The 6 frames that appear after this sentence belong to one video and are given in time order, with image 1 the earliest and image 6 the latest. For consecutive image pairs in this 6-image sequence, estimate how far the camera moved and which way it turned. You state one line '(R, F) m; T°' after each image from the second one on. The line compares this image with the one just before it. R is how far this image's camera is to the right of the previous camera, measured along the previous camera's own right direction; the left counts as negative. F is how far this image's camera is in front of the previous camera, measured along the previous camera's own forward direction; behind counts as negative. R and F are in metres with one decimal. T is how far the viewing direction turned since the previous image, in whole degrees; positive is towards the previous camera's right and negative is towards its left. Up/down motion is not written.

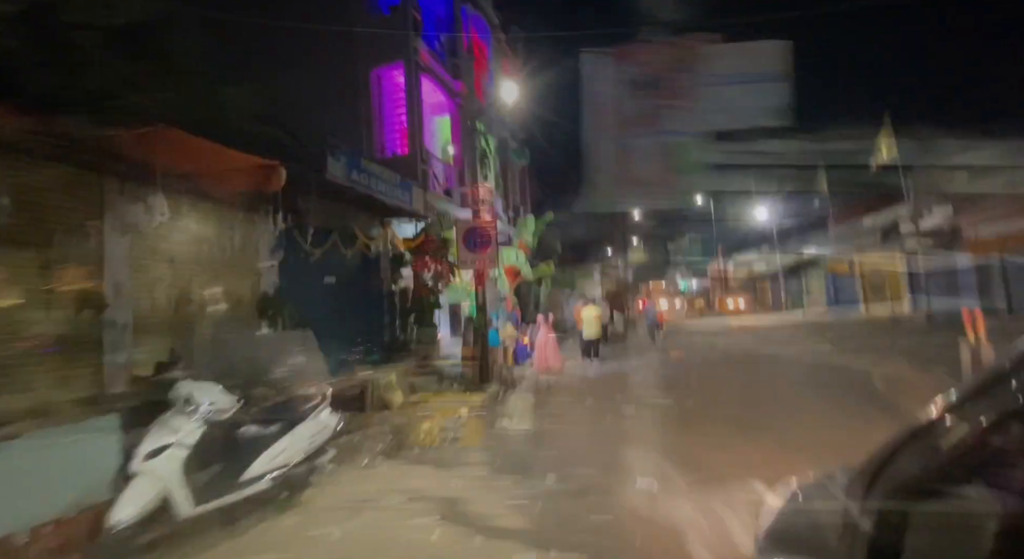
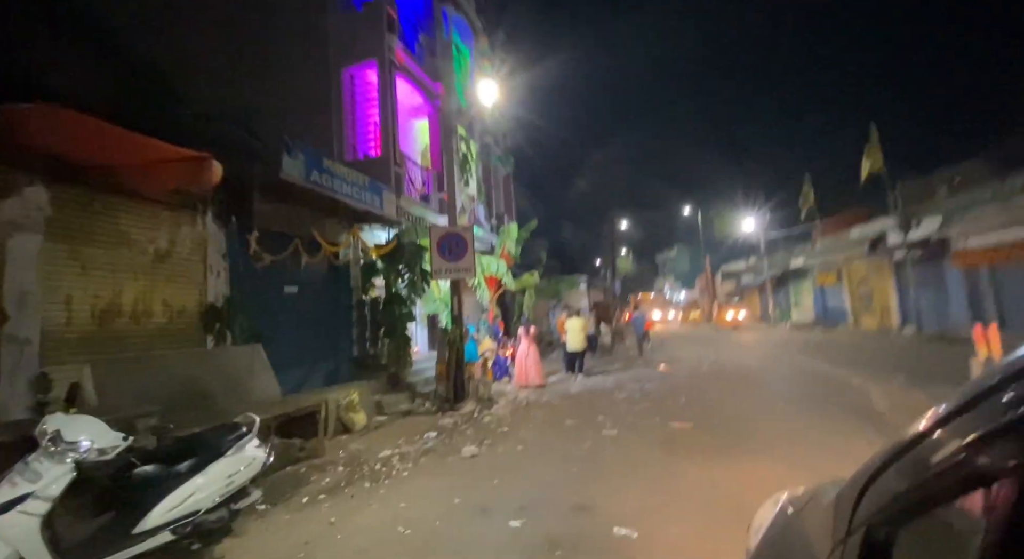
(+0.3, +0.7) m; +1°
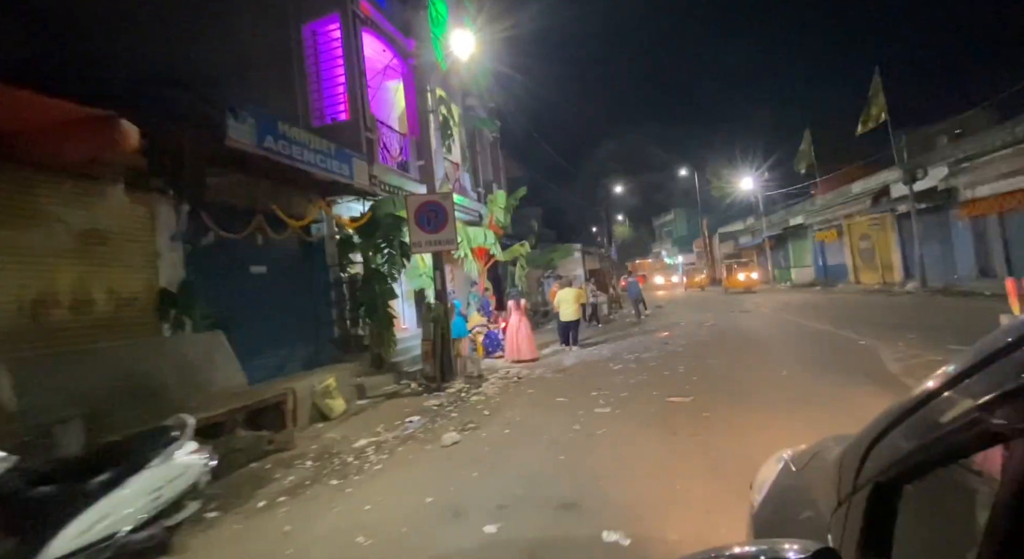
(+0.2, +0.7) m; 0°
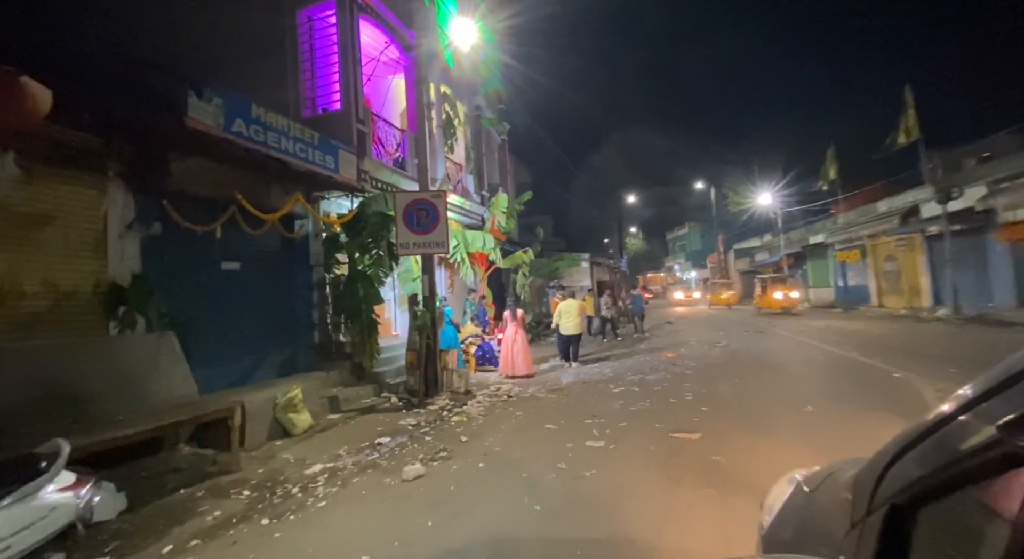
(+0.3, +0.8) m; -1°
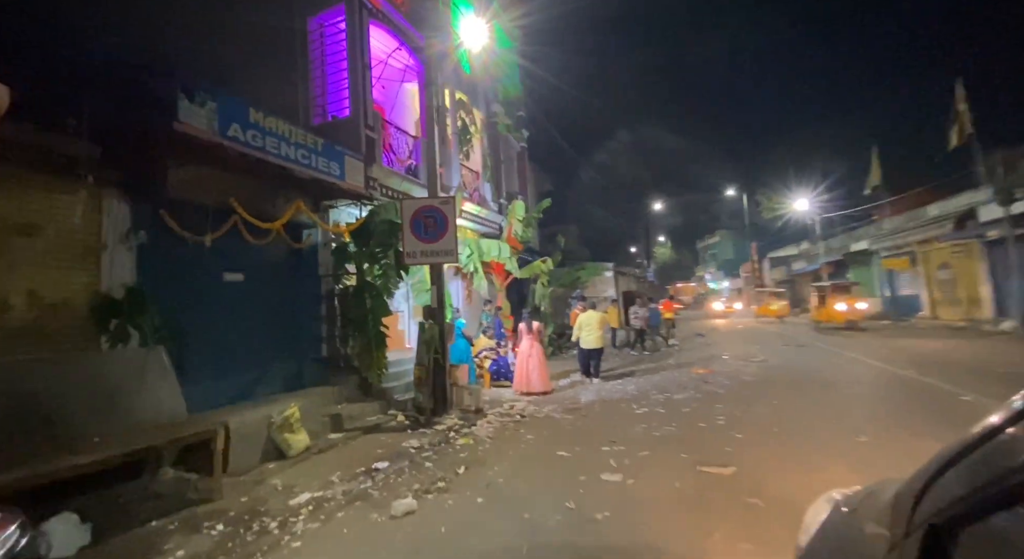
(+0.2, +0.6) m; -3°
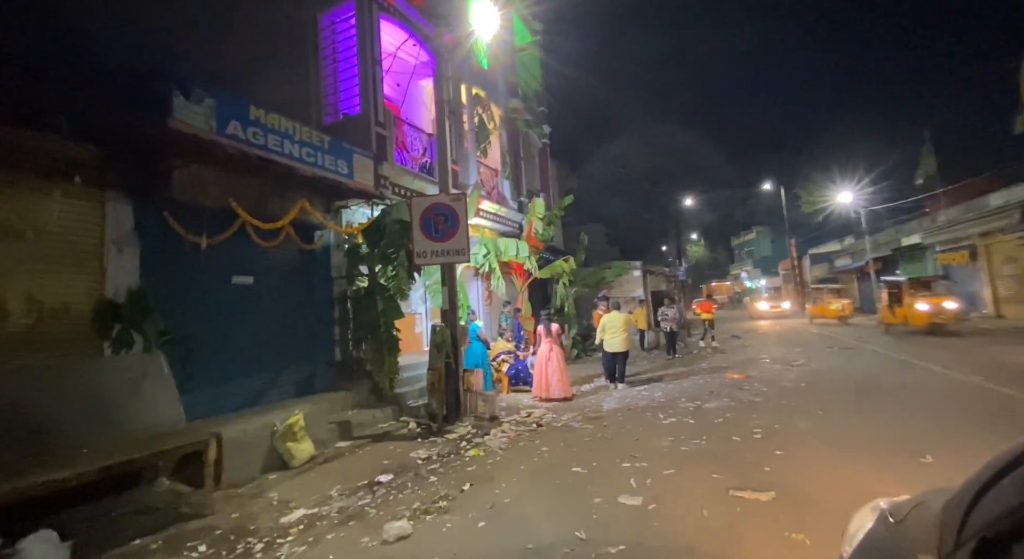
(+0.2, +0.5) m; -4°
